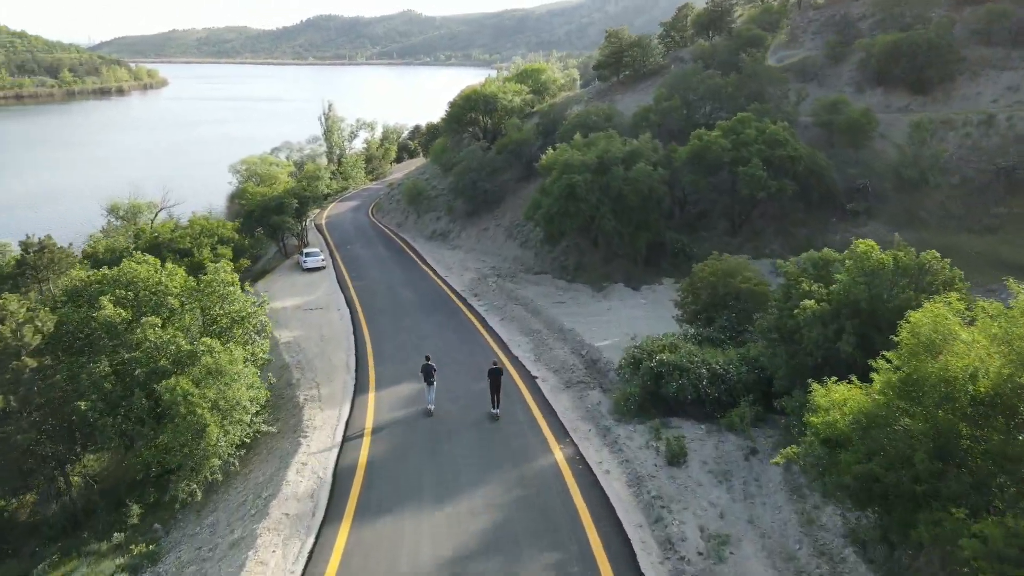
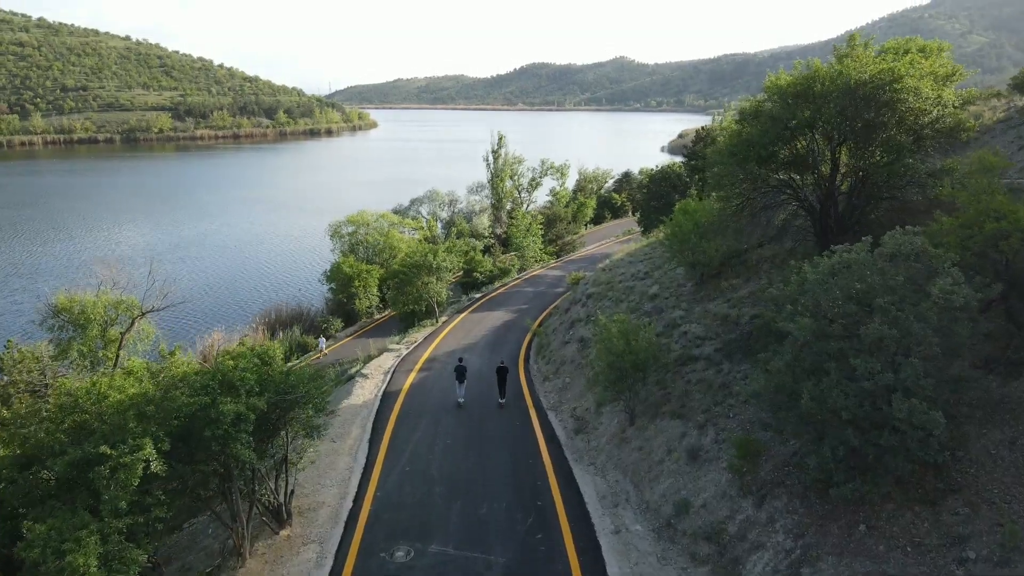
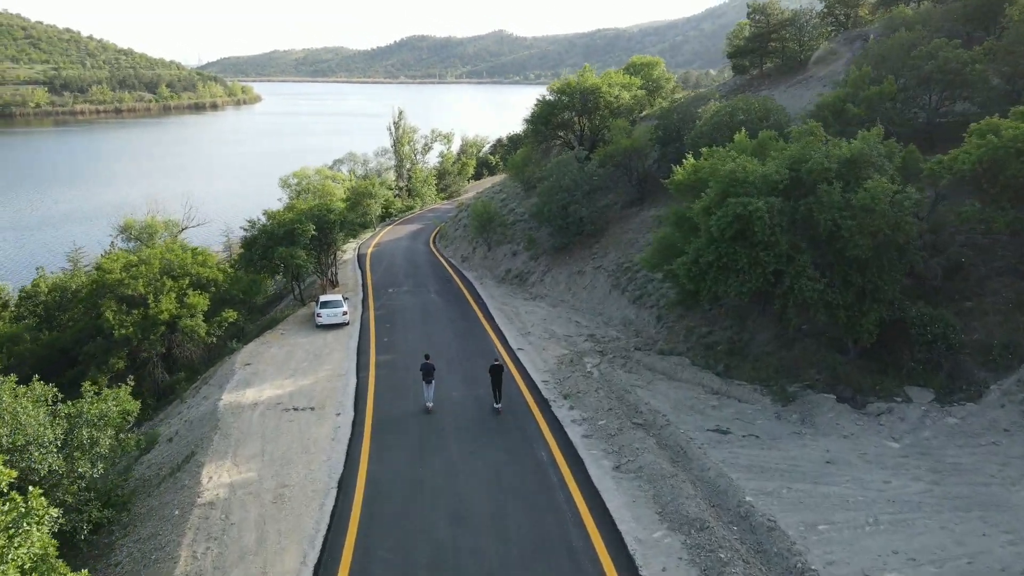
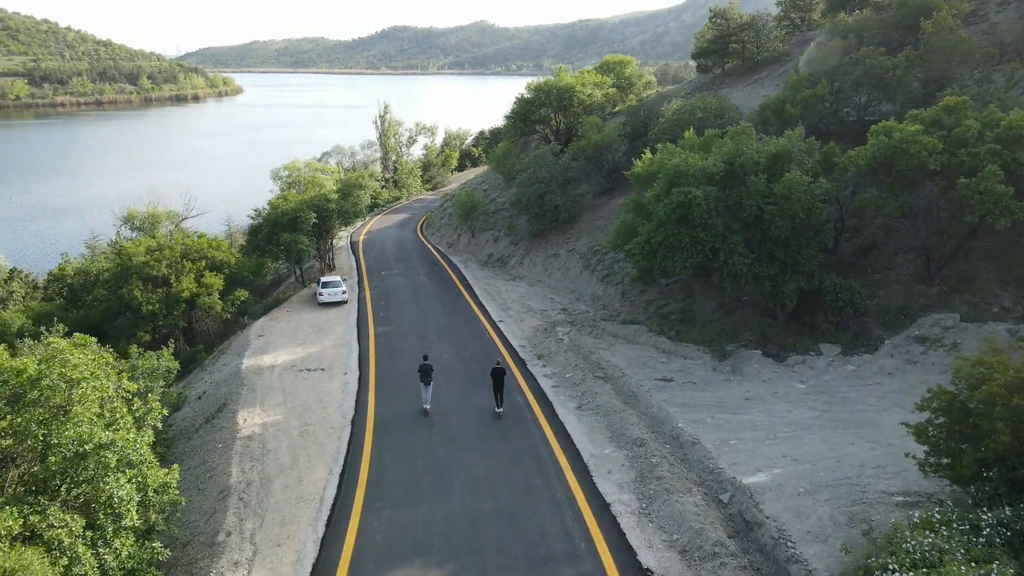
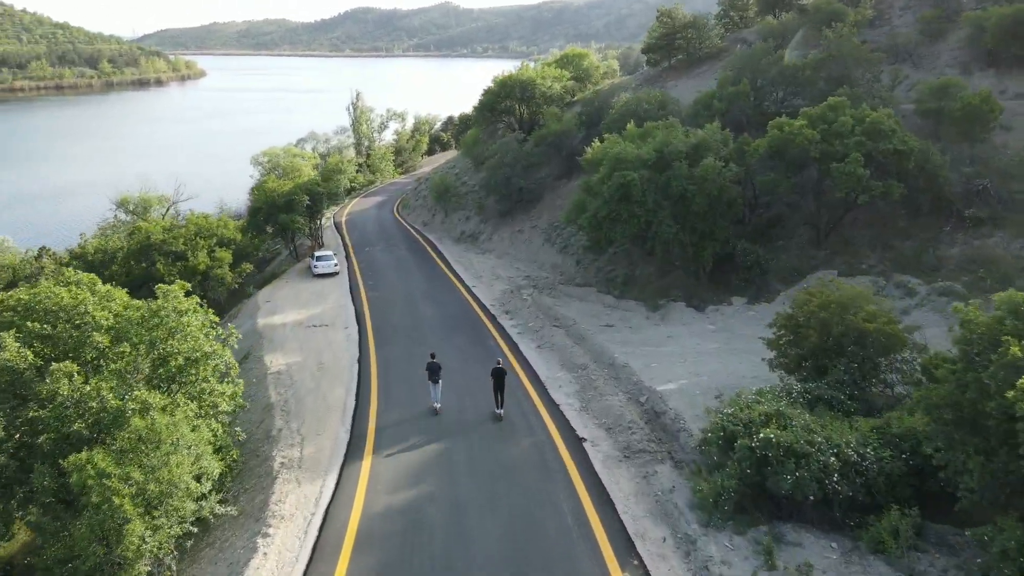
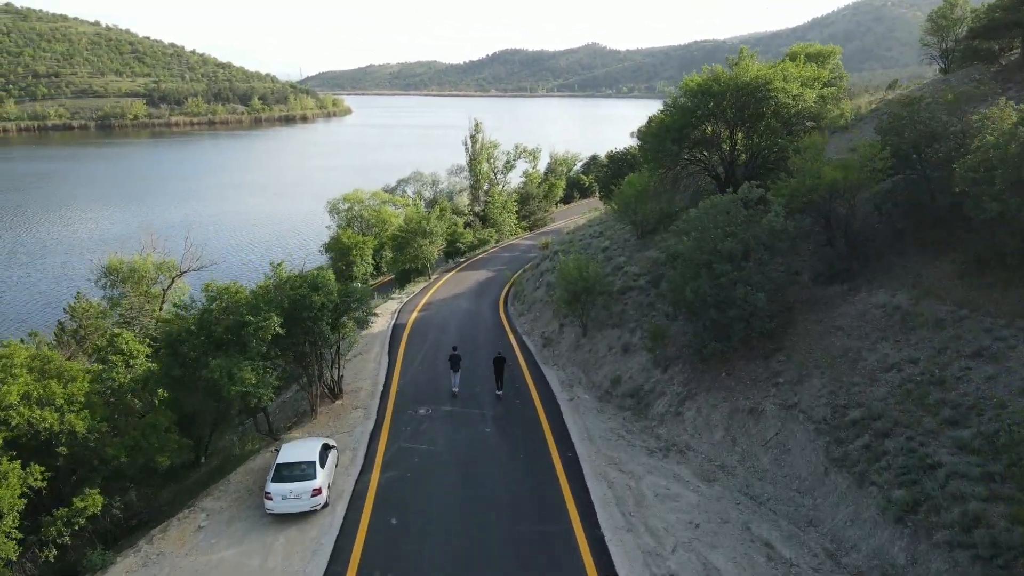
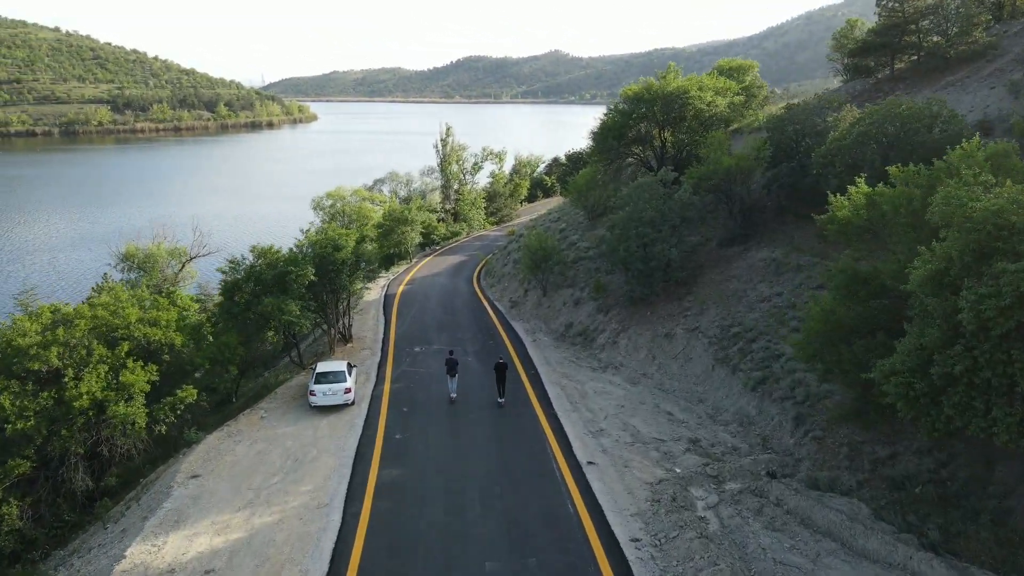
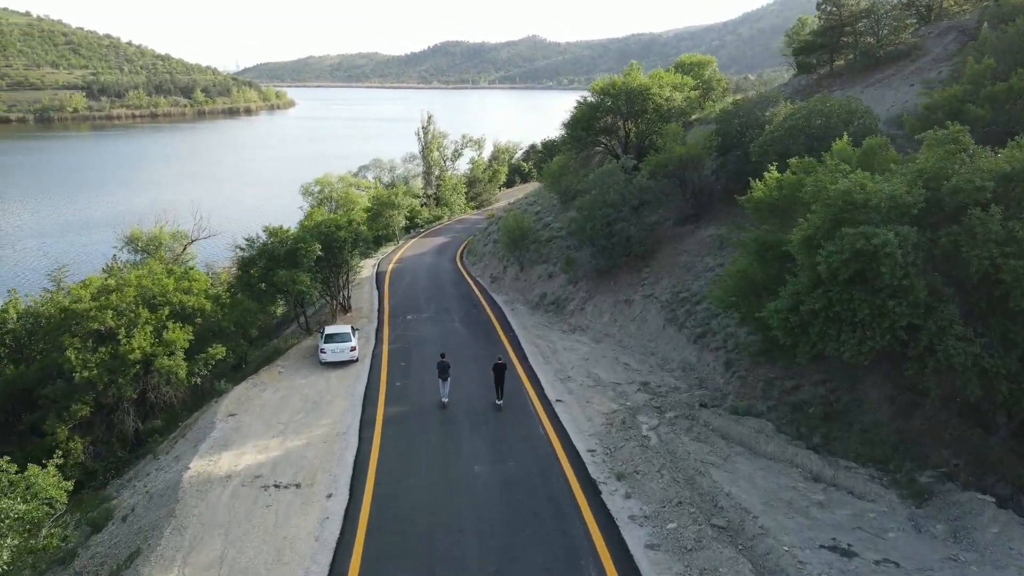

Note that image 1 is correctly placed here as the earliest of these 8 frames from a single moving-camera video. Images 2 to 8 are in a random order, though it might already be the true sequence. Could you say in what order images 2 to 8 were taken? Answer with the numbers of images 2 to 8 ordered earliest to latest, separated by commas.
5, 4, 3, 8, 7, 6, 2
